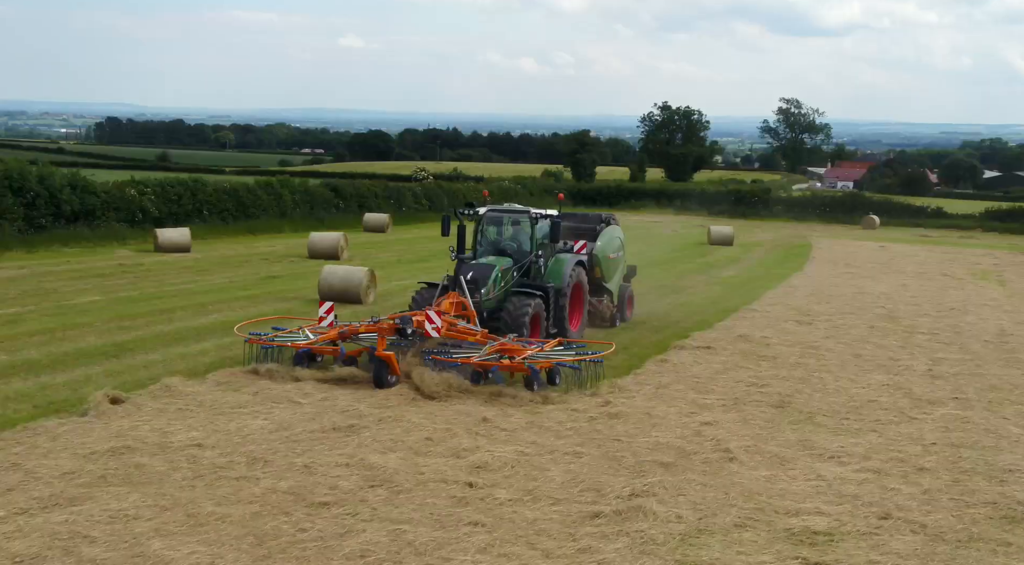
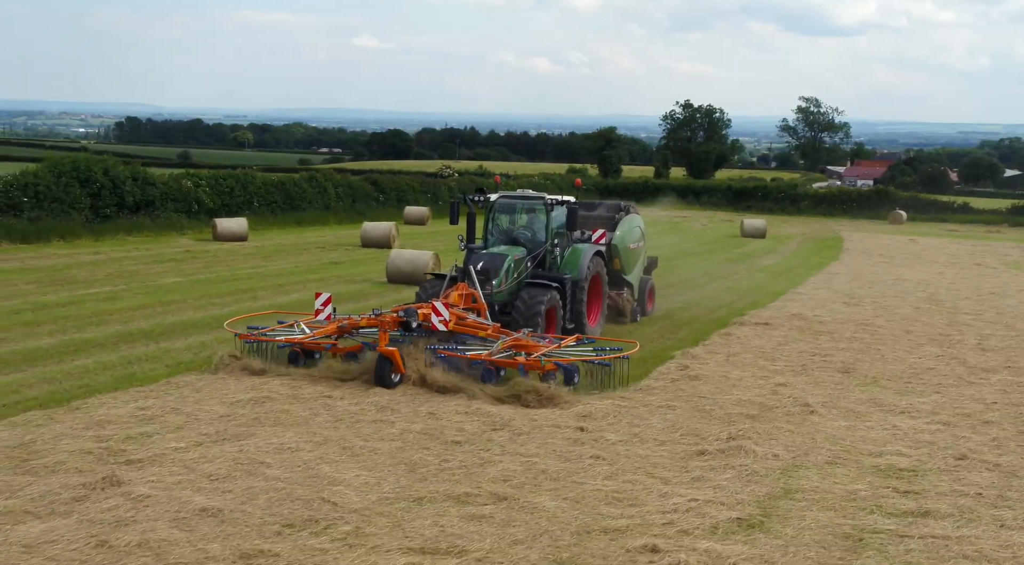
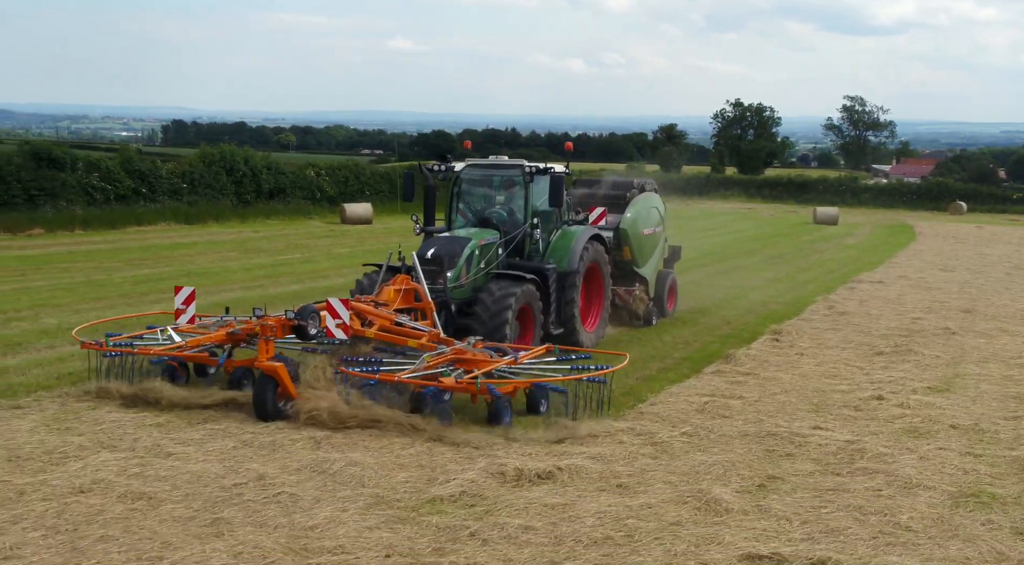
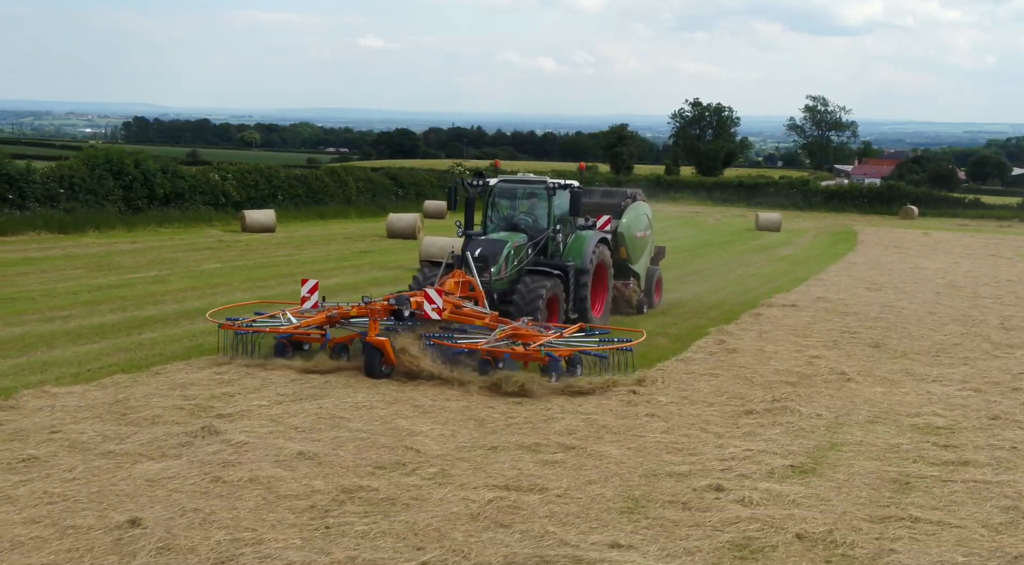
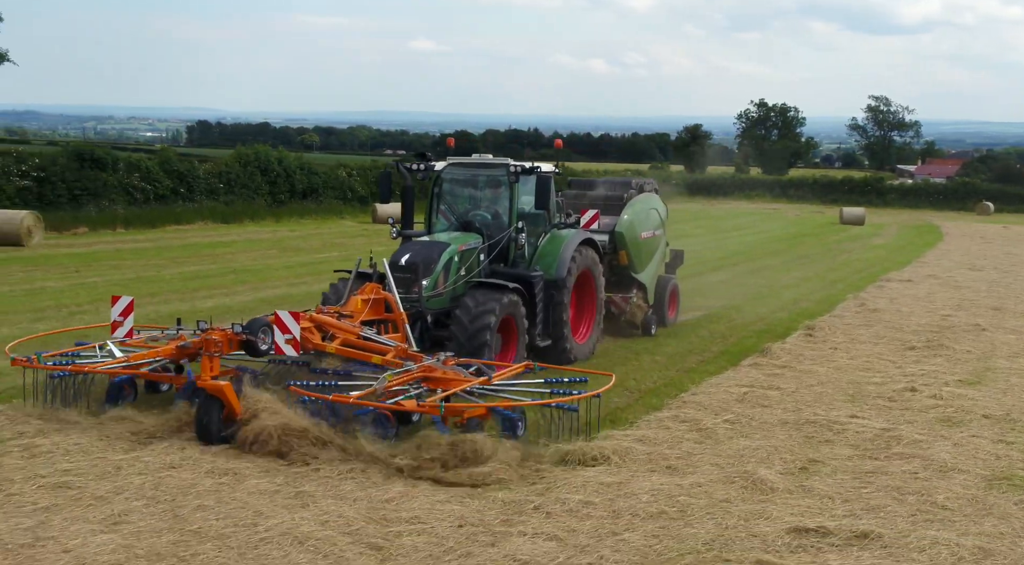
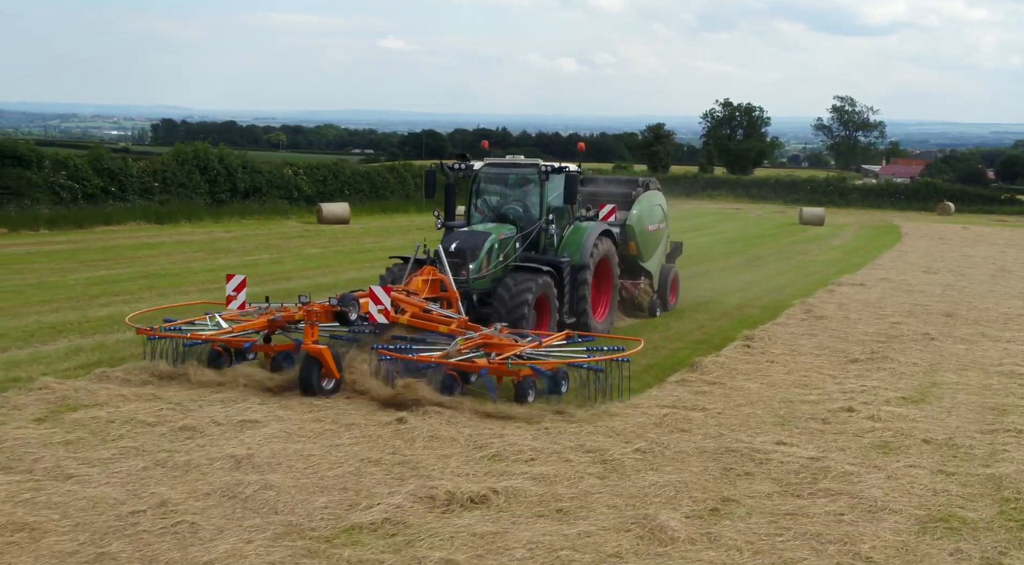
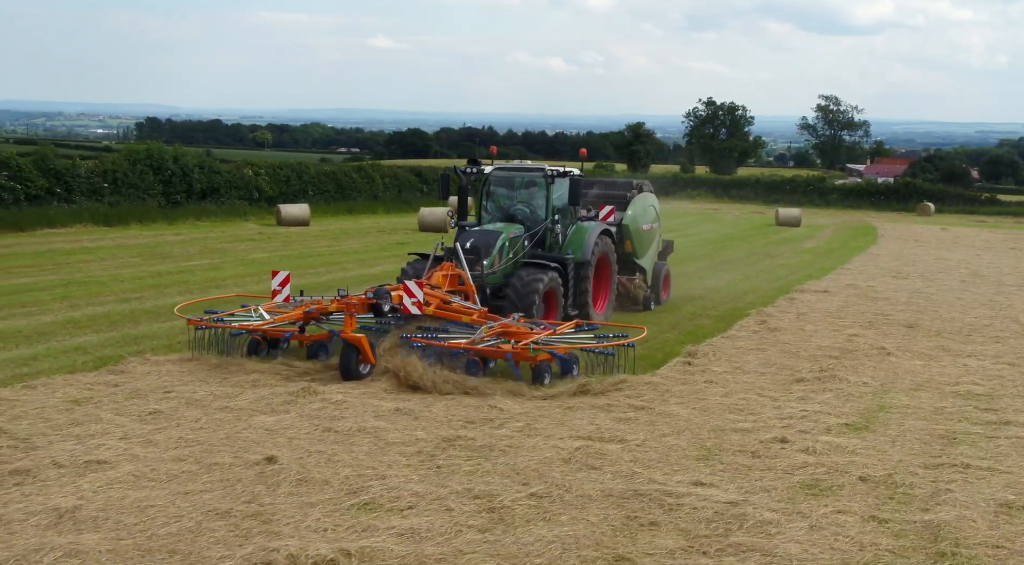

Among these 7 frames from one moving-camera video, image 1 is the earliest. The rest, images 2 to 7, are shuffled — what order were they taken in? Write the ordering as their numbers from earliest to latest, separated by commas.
2, 4, 7, 6, 3, 5
